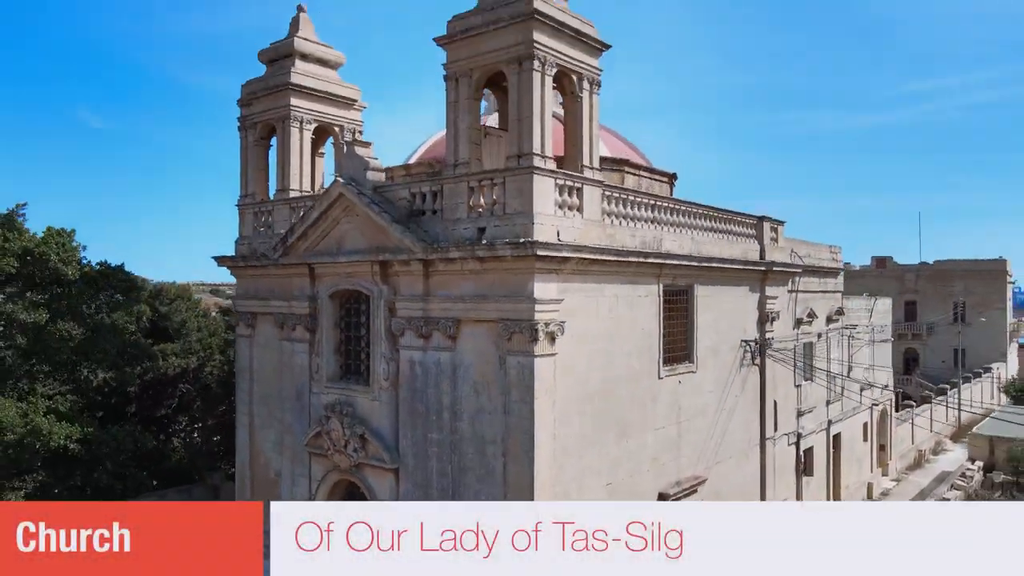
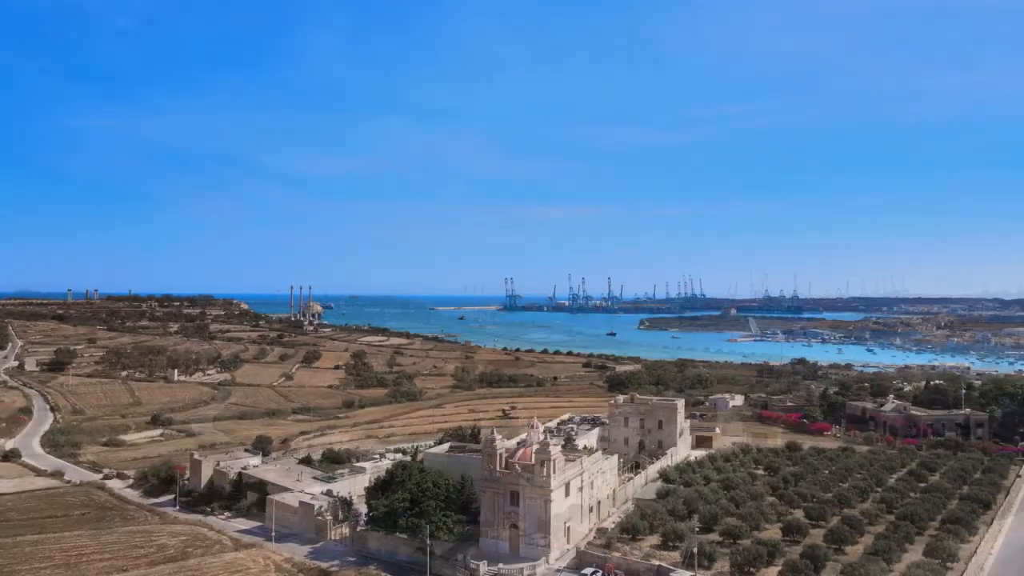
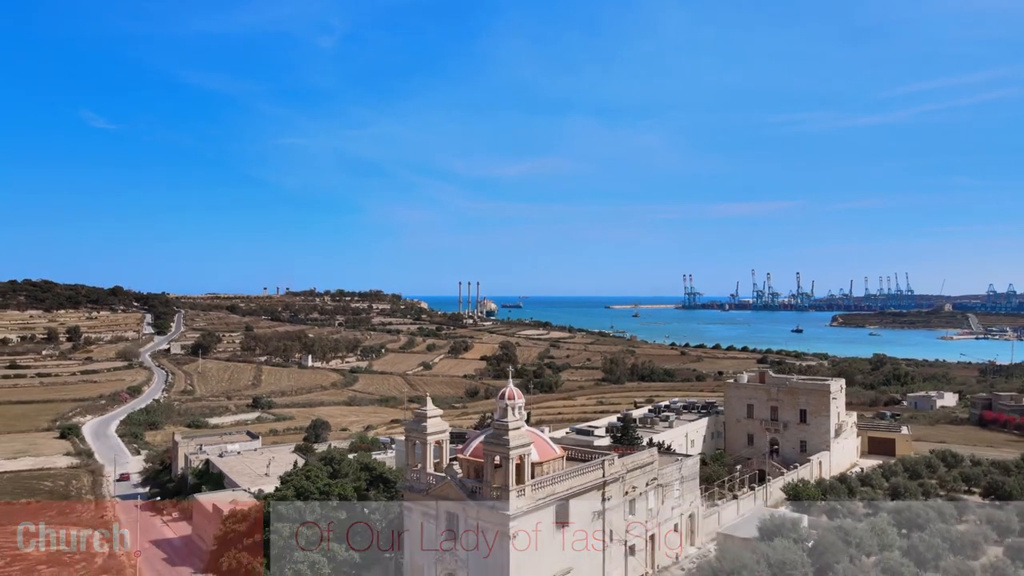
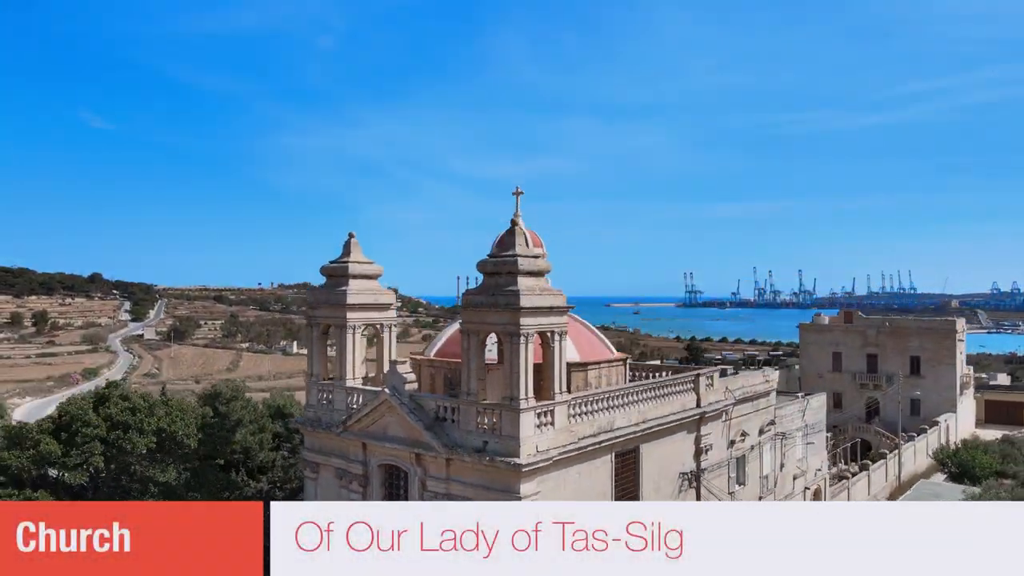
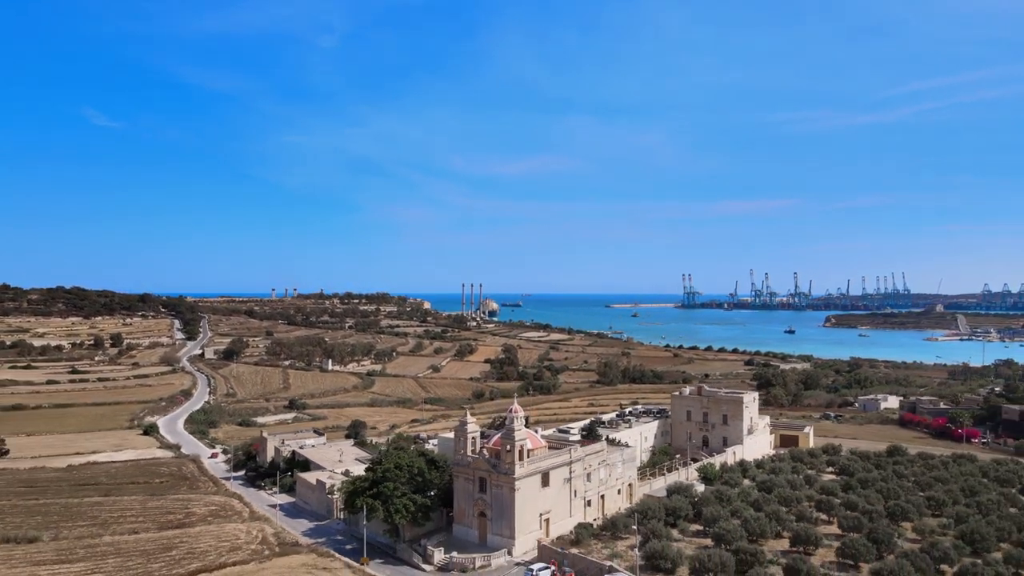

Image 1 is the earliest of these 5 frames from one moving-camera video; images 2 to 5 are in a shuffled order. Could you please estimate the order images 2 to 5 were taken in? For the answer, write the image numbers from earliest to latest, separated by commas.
4, 3, 5, 2
